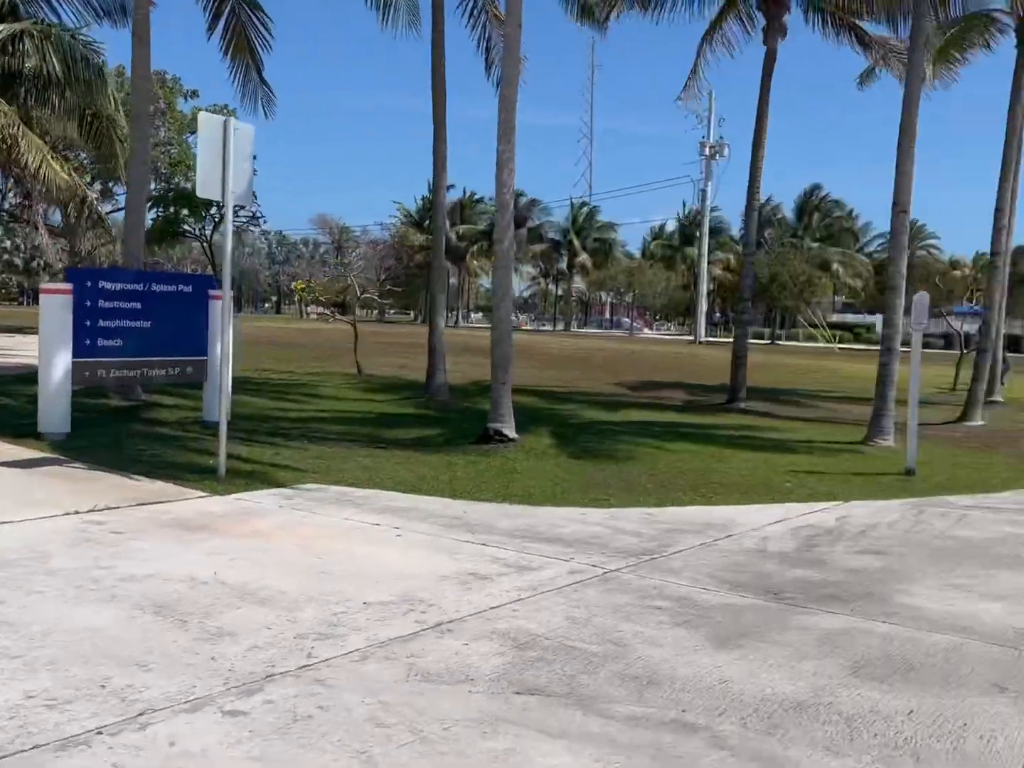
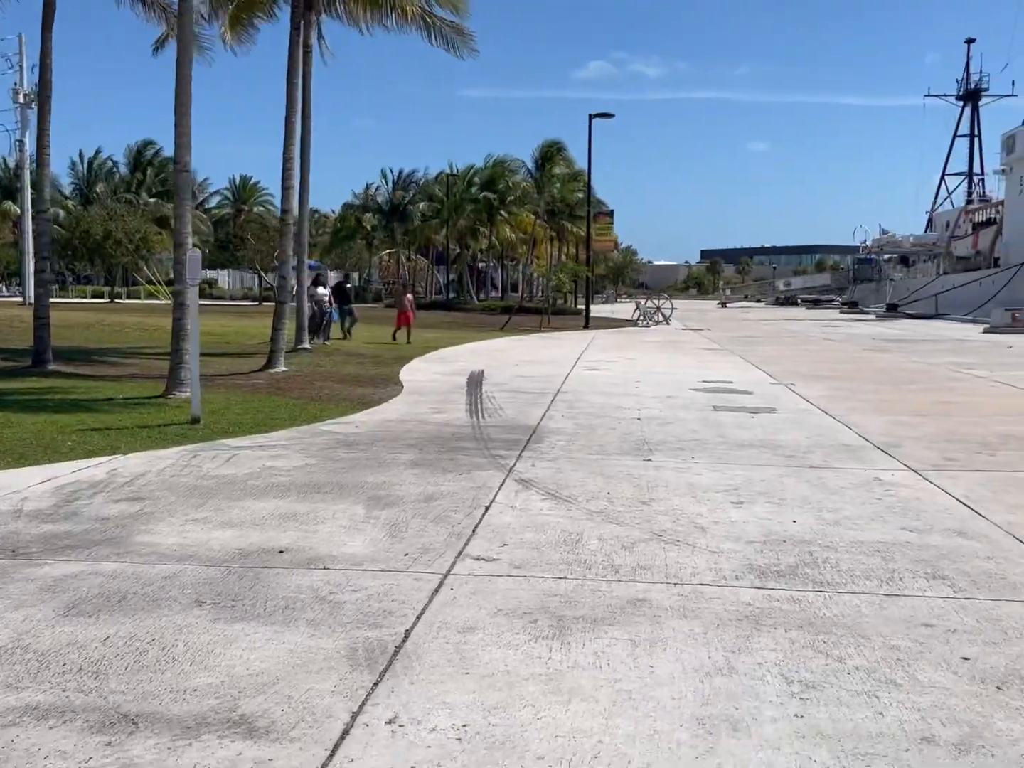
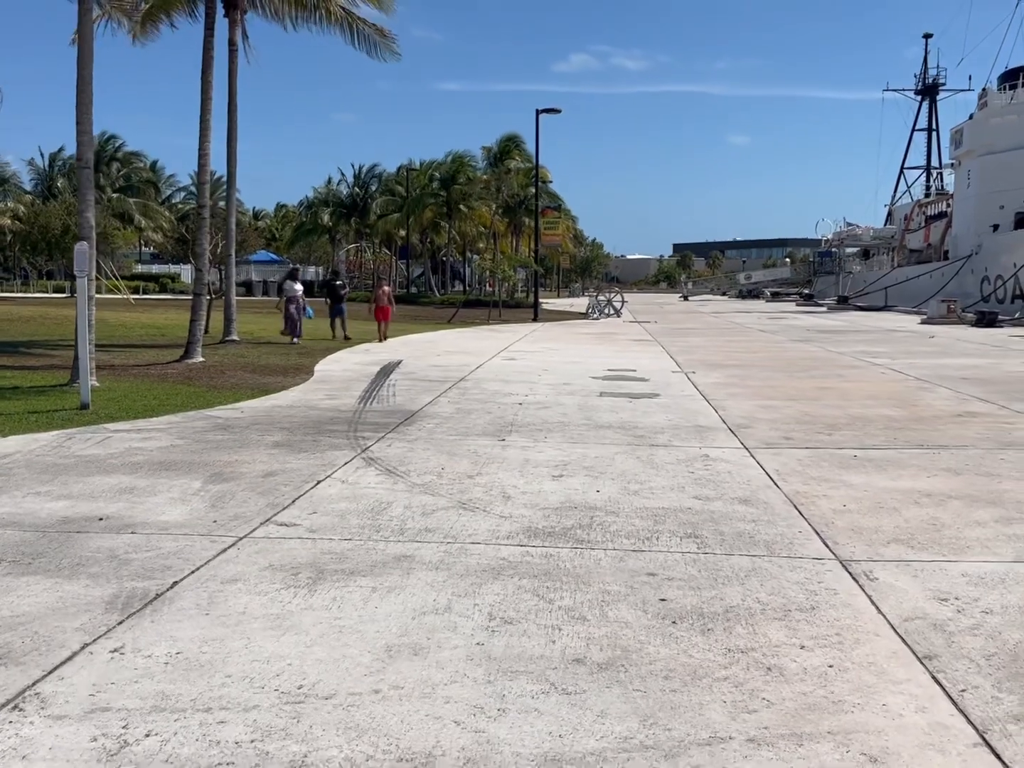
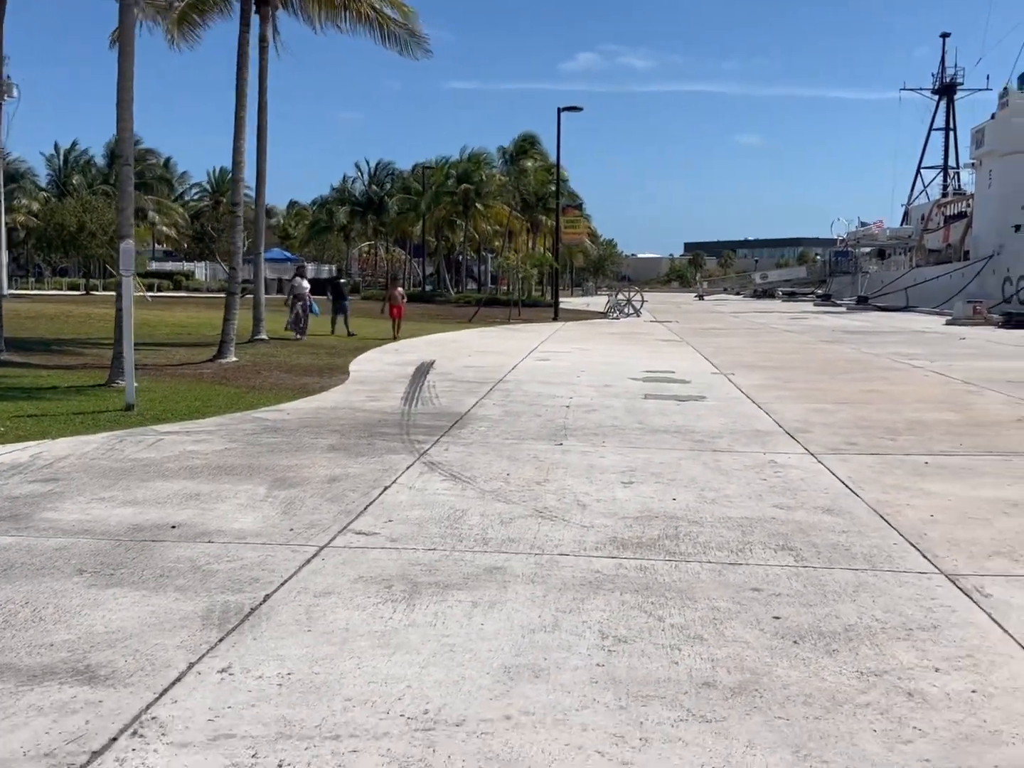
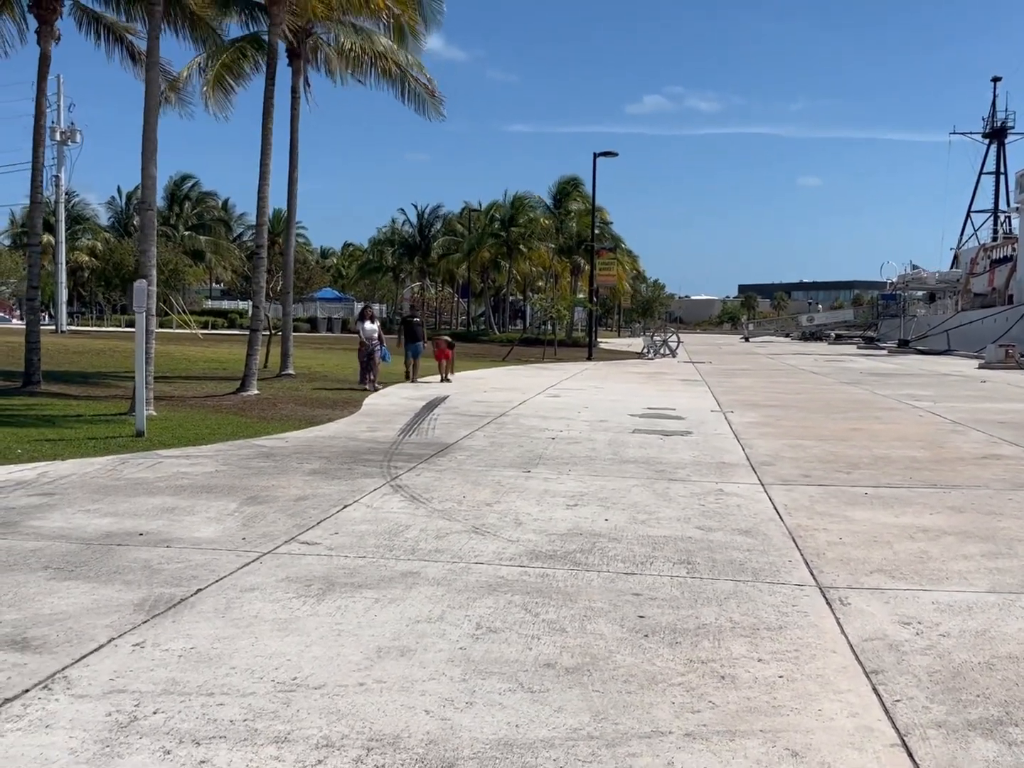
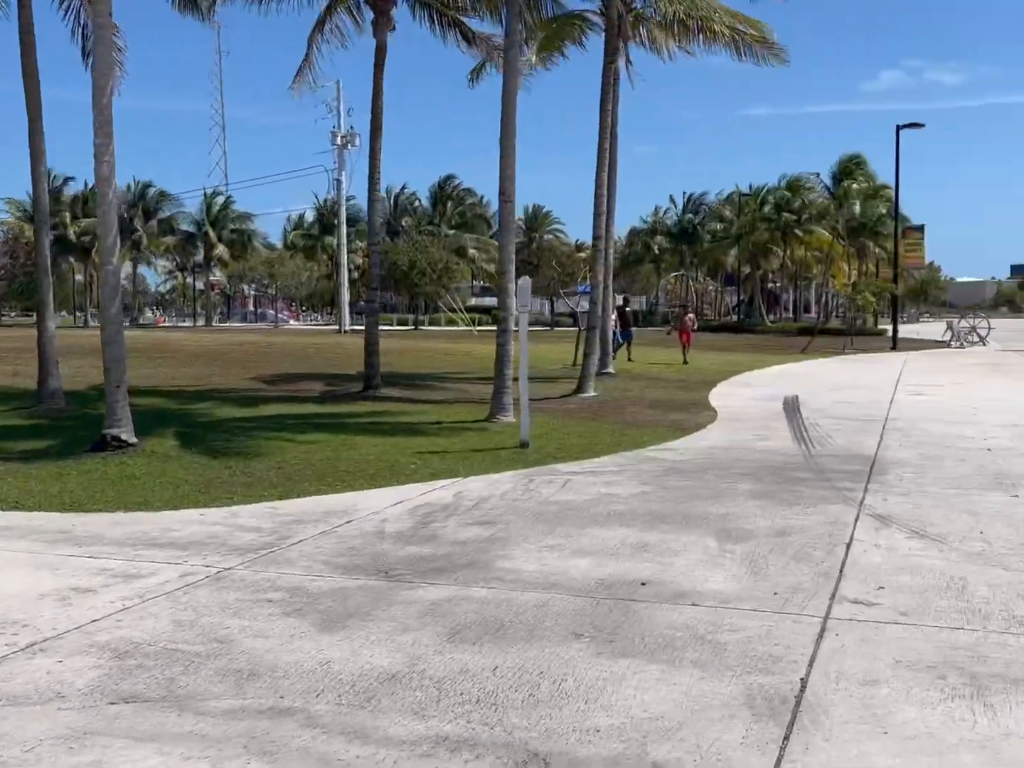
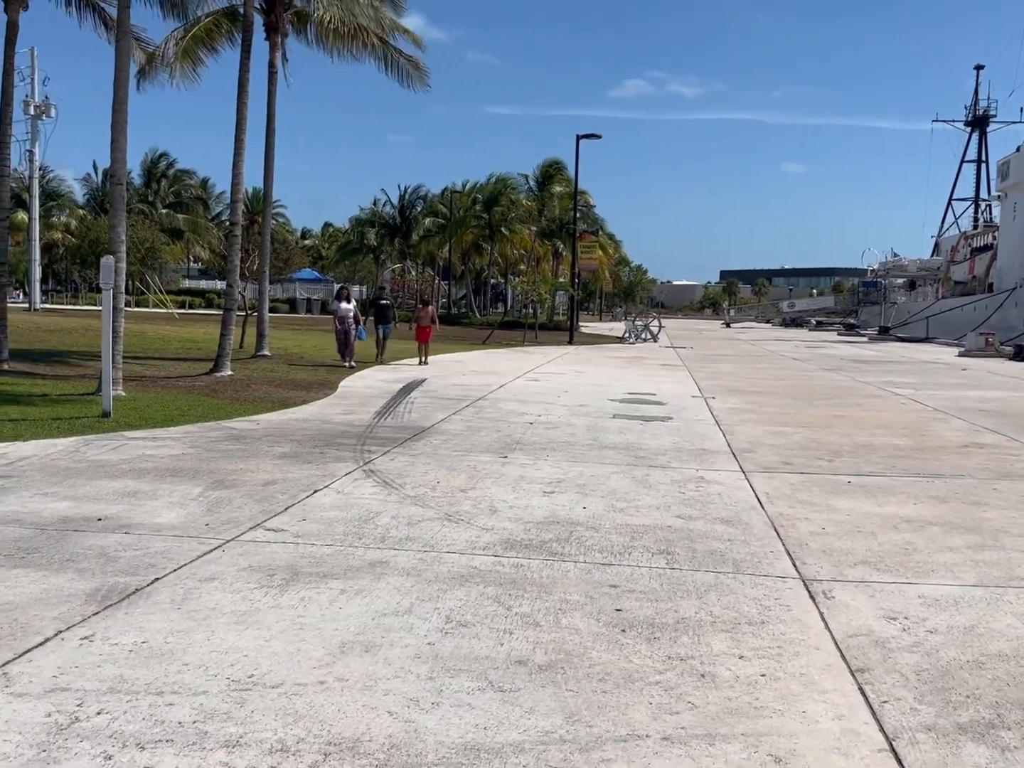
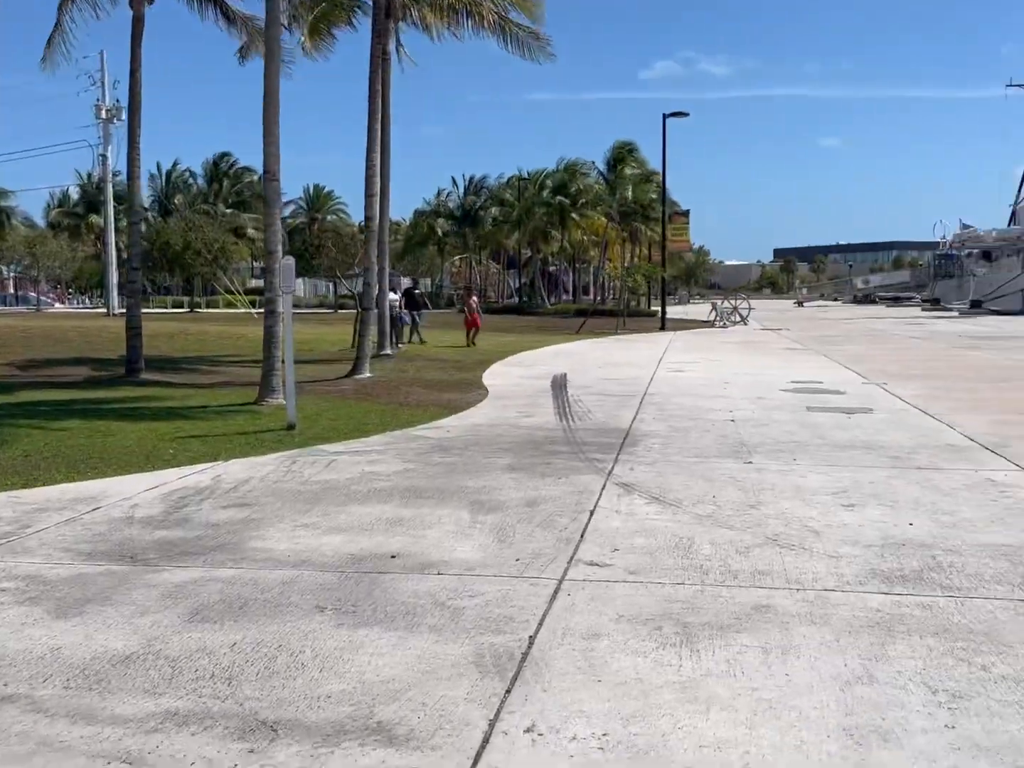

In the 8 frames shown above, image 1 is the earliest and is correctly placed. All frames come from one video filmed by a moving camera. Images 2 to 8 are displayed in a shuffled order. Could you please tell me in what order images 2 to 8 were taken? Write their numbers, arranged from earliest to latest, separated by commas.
6, 8, 2, 4, 3, 7, 5
